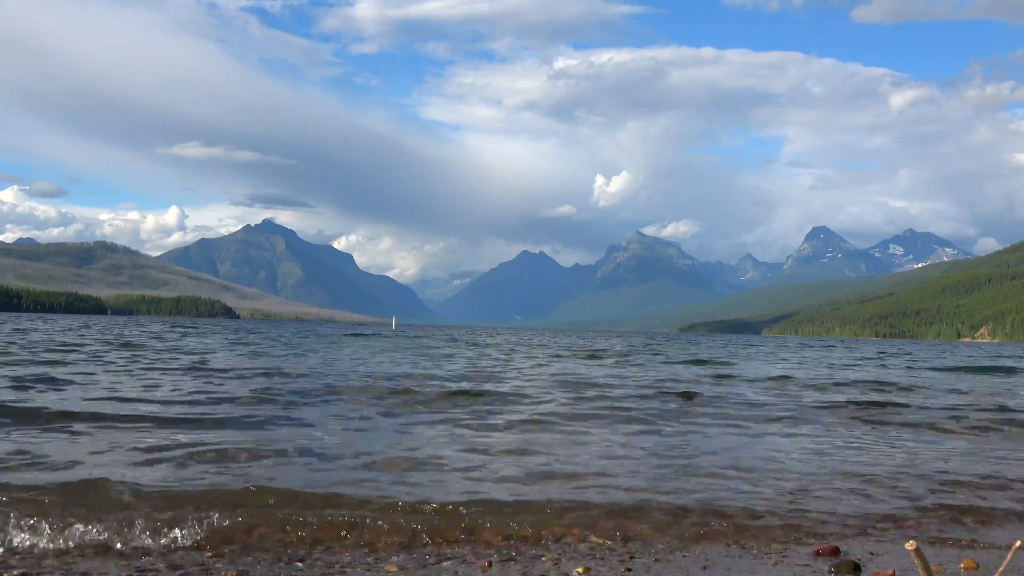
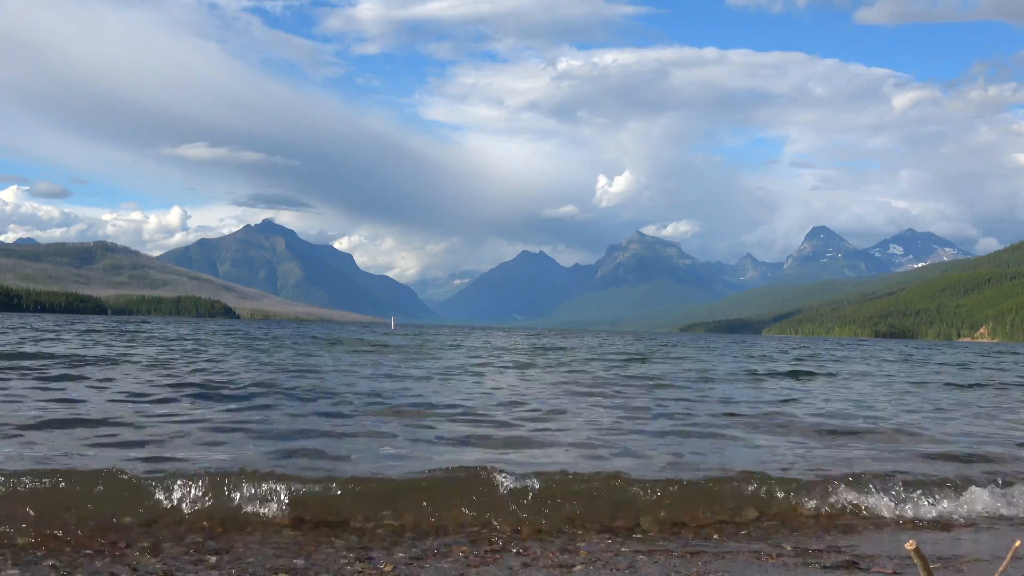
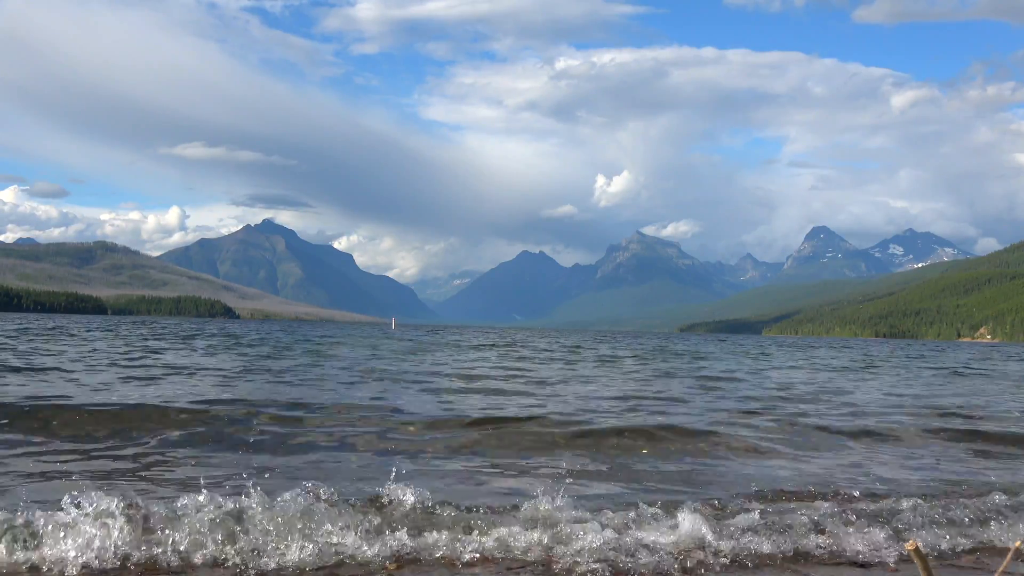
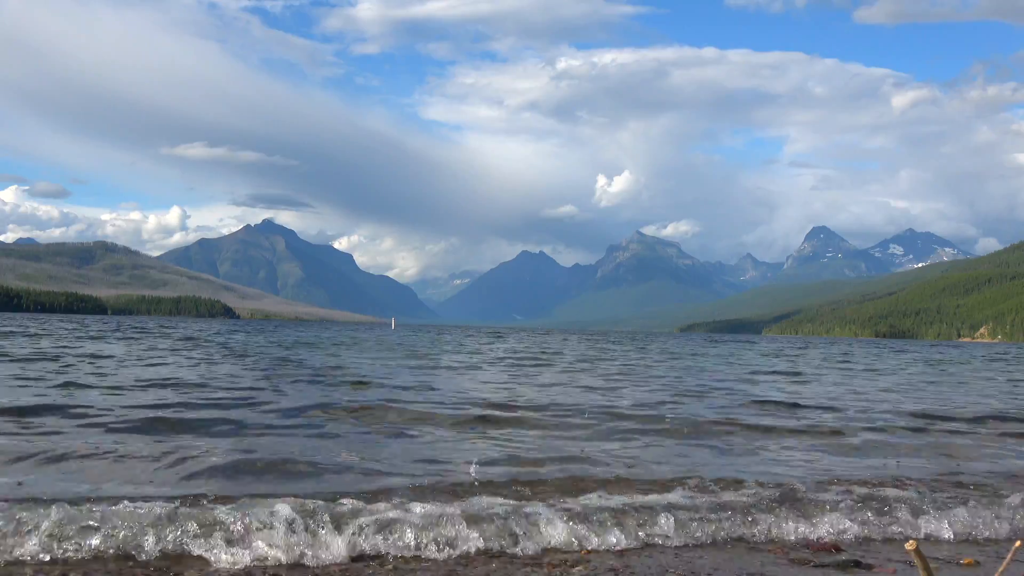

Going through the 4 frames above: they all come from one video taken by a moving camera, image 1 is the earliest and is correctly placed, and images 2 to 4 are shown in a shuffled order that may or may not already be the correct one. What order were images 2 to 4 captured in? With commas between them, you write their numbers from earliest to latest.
3, 4, 2
